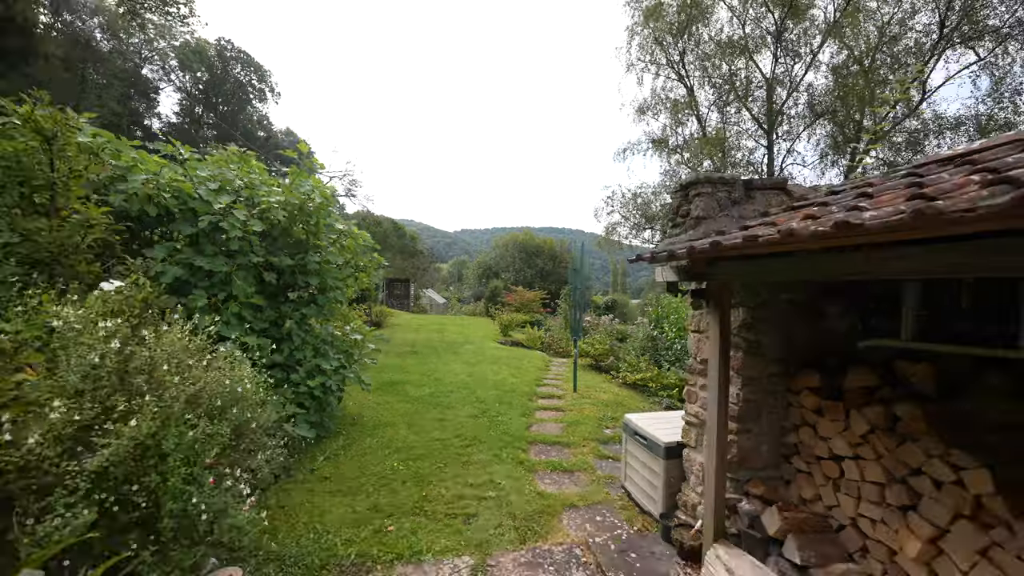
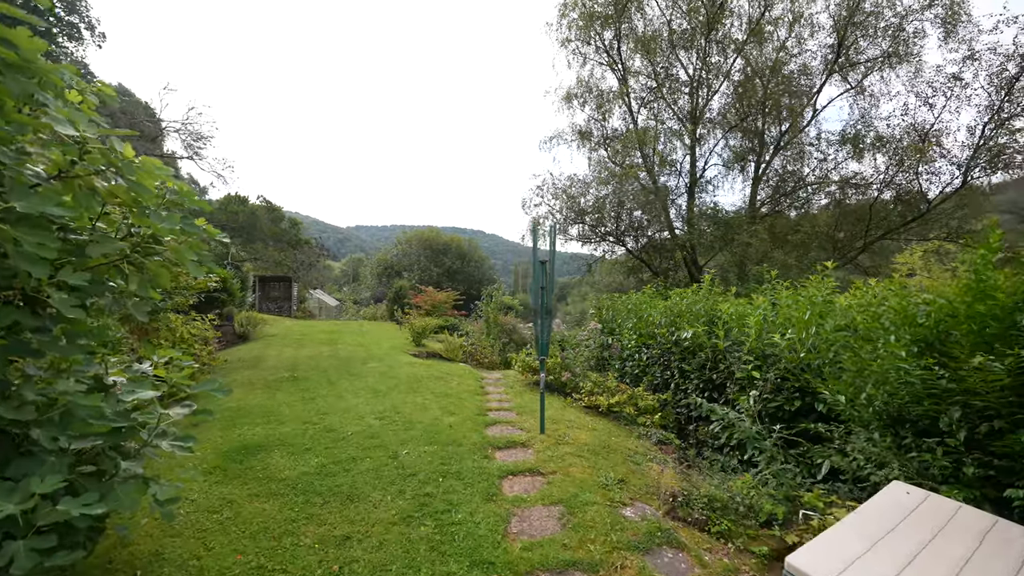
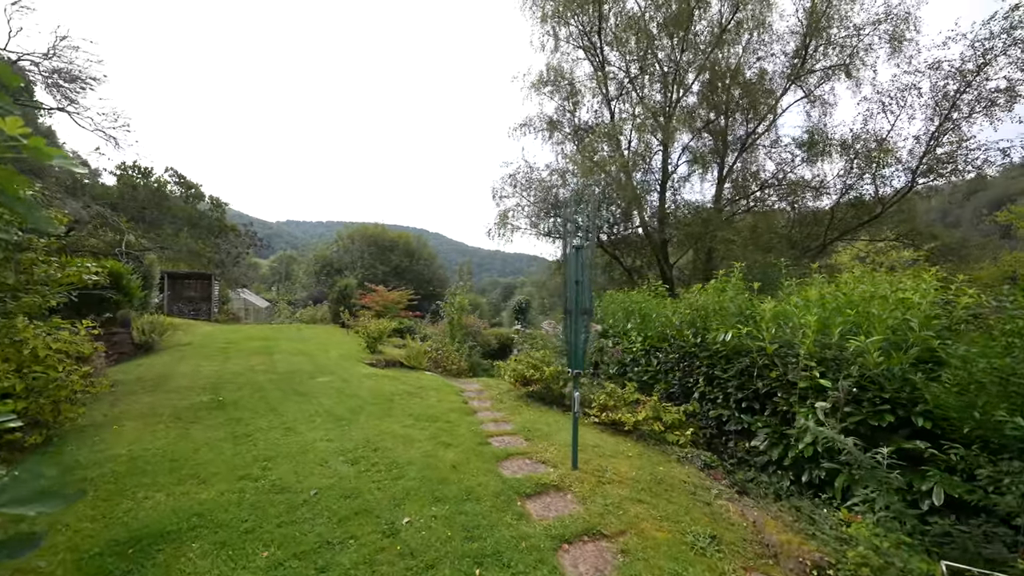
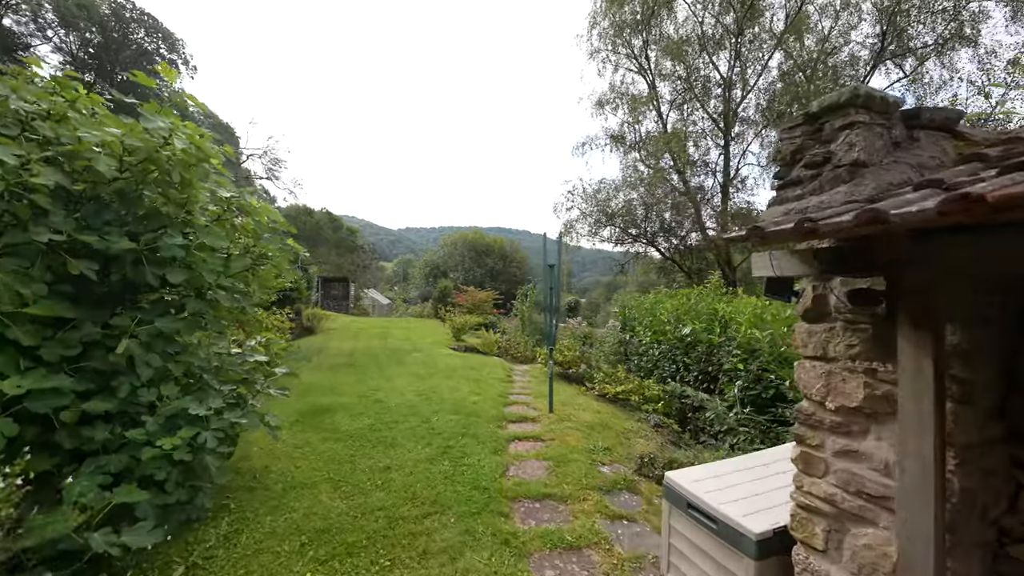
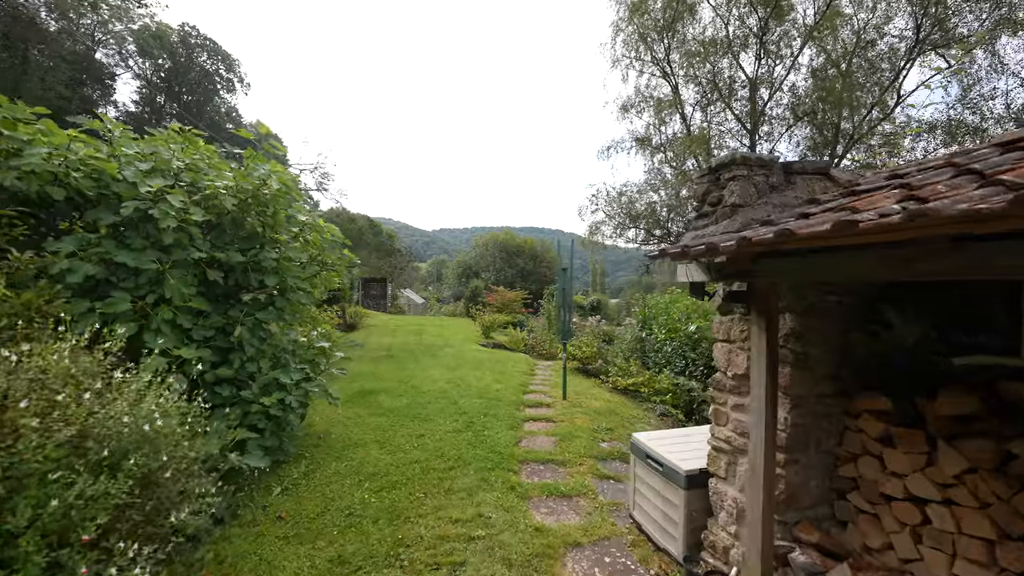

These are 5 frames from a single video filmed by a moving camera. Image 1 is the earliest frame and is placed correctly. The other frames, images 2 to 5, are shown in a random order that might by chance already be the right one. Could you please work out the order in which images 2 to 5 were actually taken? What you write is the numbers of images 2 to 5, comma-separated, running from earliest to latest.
5, 4, 2, 3
